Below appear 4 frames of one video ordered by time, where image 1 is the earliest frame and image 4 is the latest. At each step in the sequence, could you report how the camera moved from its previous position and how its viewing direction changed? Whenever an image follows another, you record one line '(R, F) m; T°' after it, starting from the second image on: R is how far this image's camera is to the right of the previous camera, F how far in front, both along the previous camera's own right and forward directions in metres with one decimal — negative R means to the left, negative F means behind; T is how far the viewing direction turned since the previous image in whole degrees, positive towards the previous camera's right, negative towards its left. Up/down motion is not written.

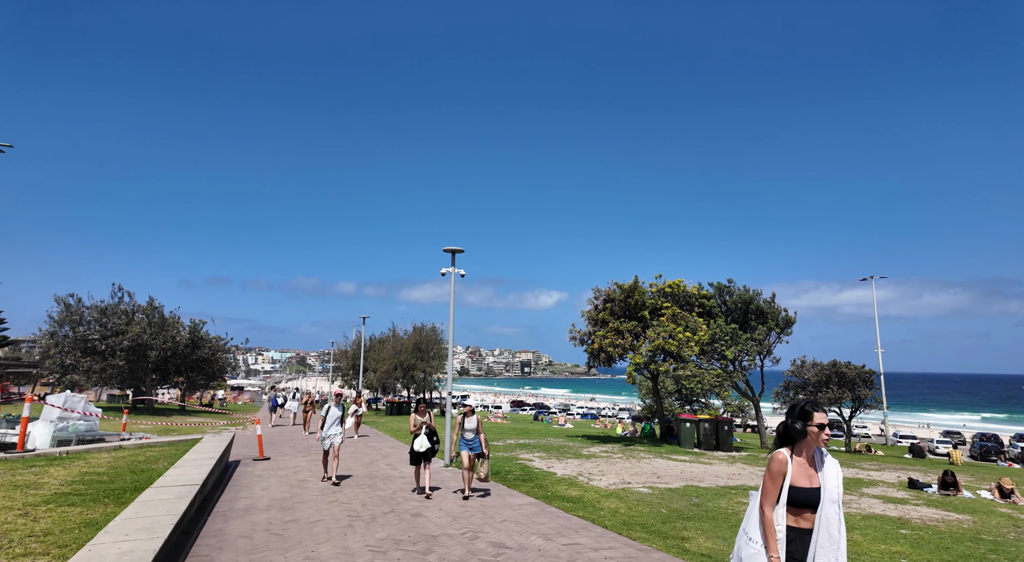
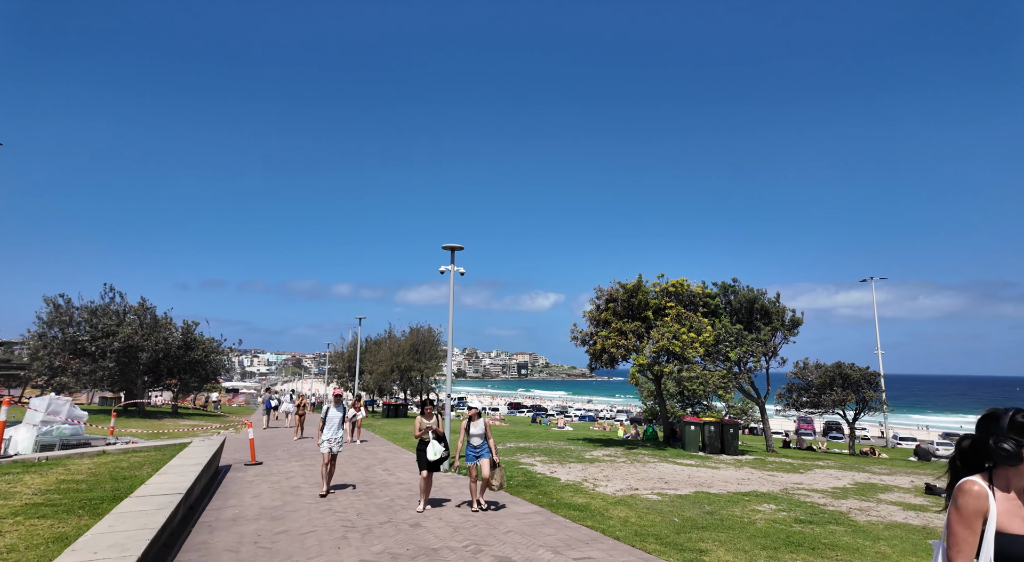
(-0.1, +0.5) m; 0°
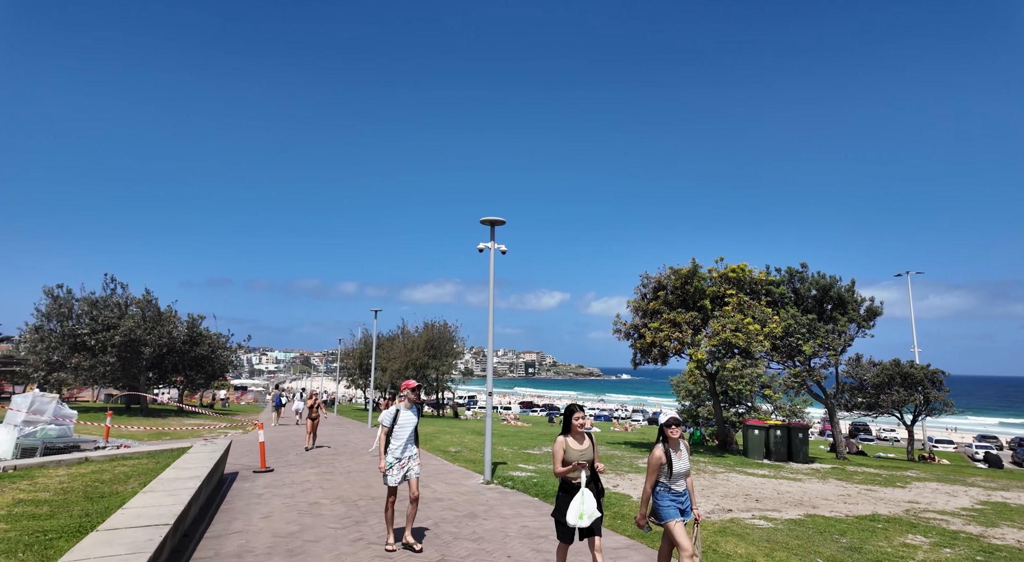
(-0.9, +2.1) m; -1°
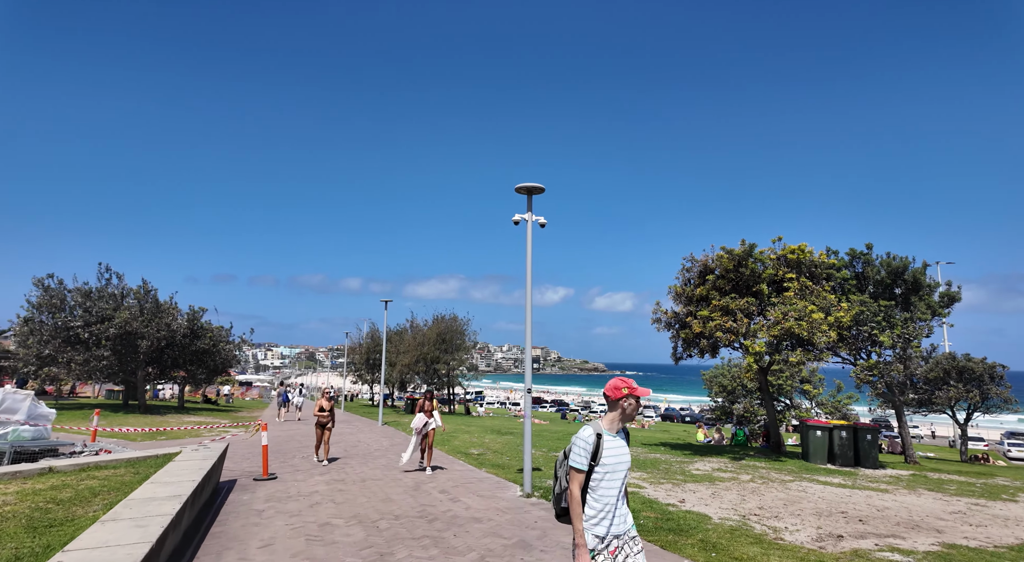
(-0.7, +1.9) m; 0°
